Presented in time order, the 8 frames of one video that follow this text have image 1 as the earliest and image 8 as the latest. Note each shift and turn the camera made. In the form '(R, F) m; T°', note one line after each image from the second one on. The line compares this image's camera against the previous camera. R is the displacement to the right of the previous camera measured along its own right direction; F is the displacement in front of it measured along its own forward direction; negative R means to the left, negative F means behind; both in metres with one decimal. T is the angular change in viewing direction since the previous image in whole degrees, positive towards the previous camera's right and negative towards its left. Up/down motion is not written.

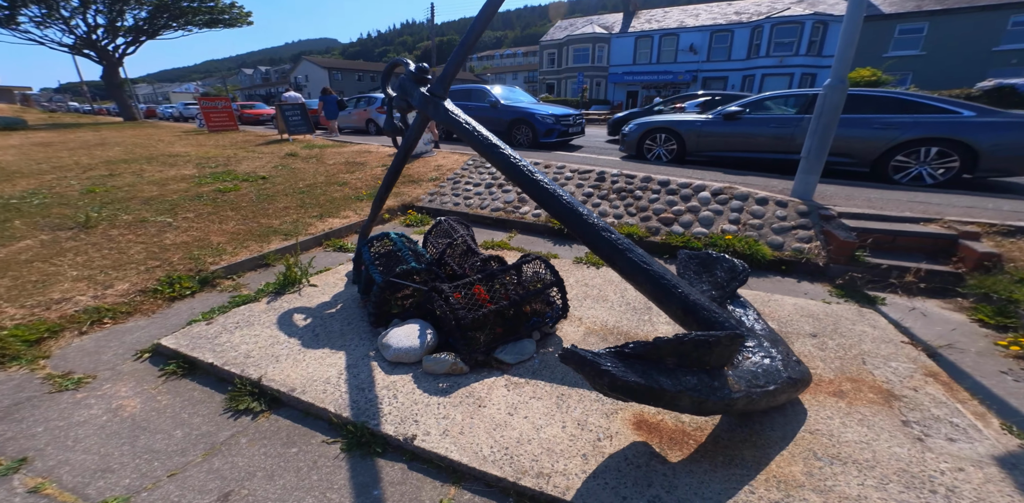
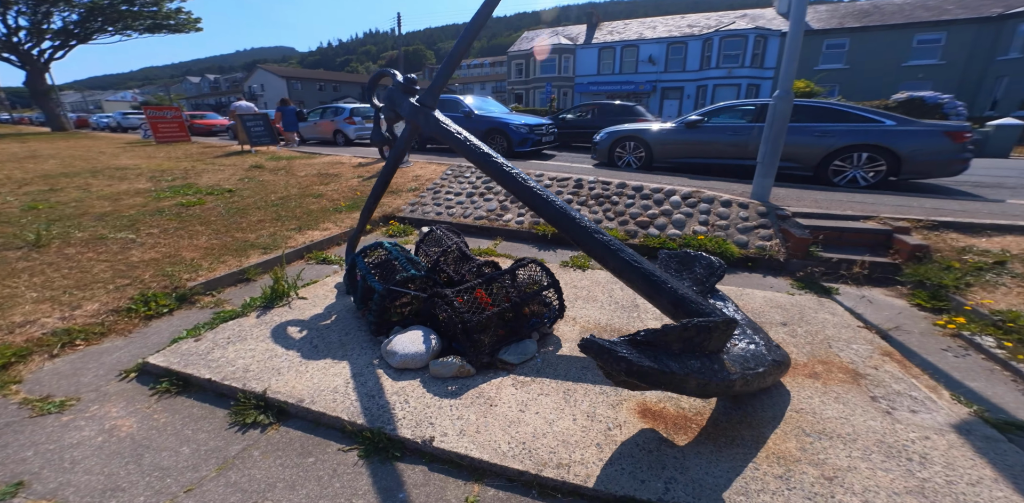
(-0.2, -0.1) m; +5°
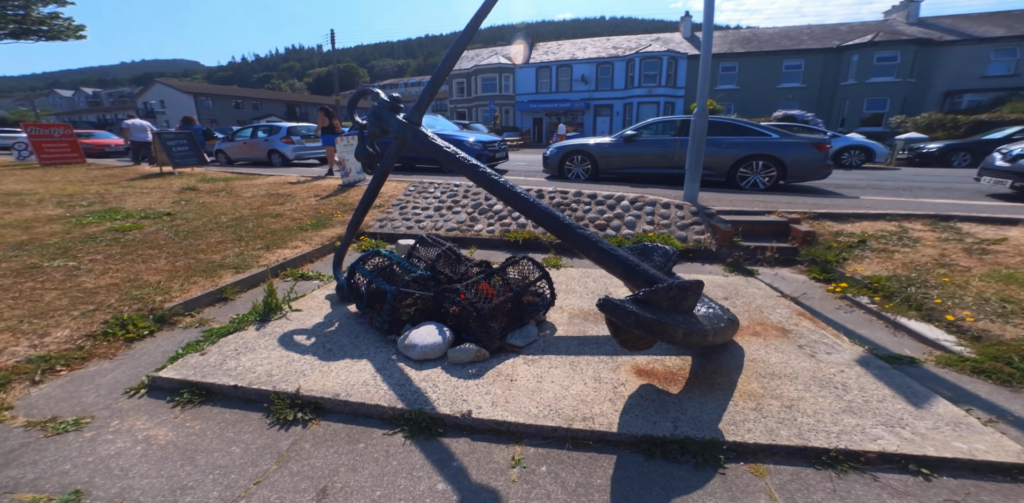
(-0.4, -0.3) m; +10°
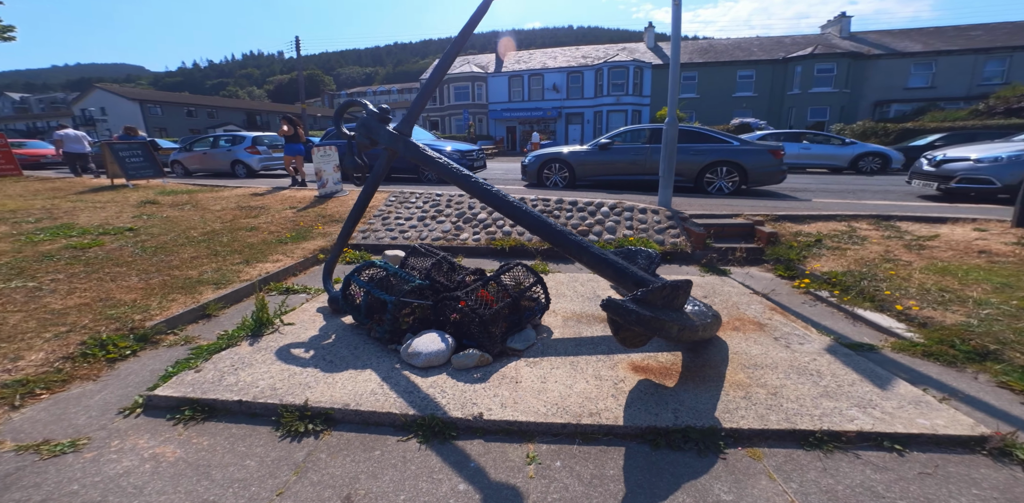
(-0.2, -0.1) m; +5°
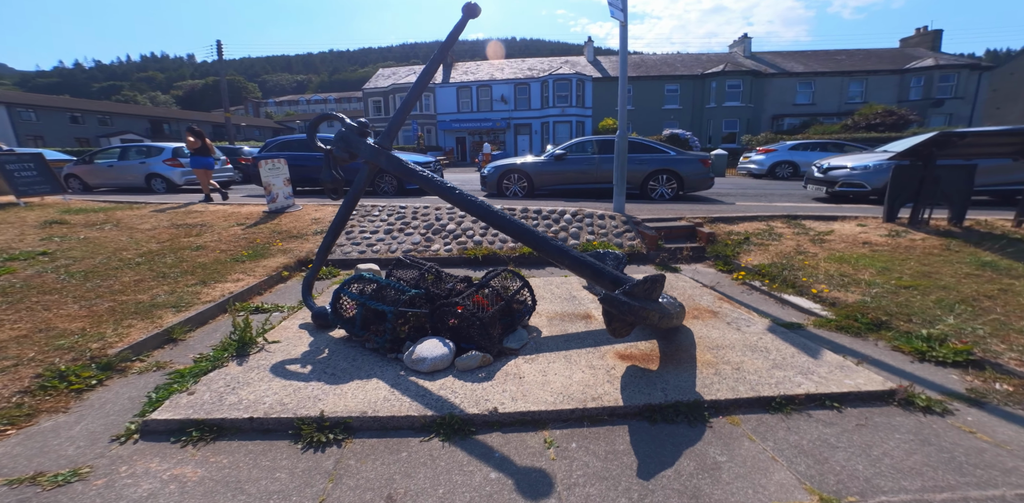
(-0.4, -0.2) m; +9°
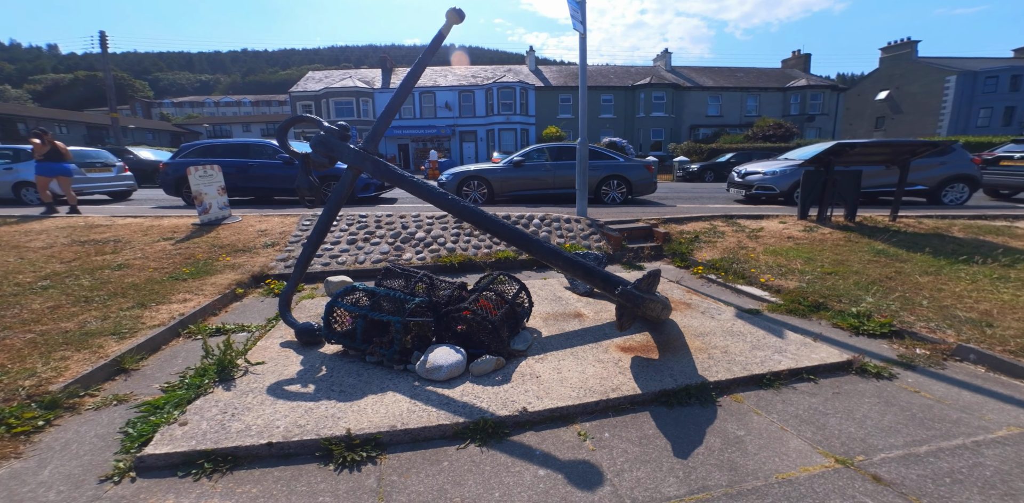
(-0.5, 0.0) m; +10°
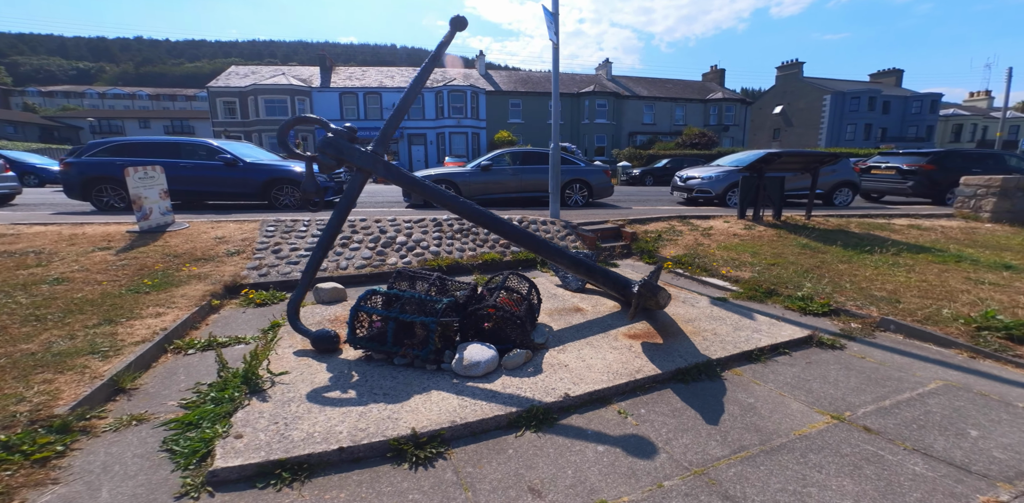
(-0.6, -0.1) m; +9°
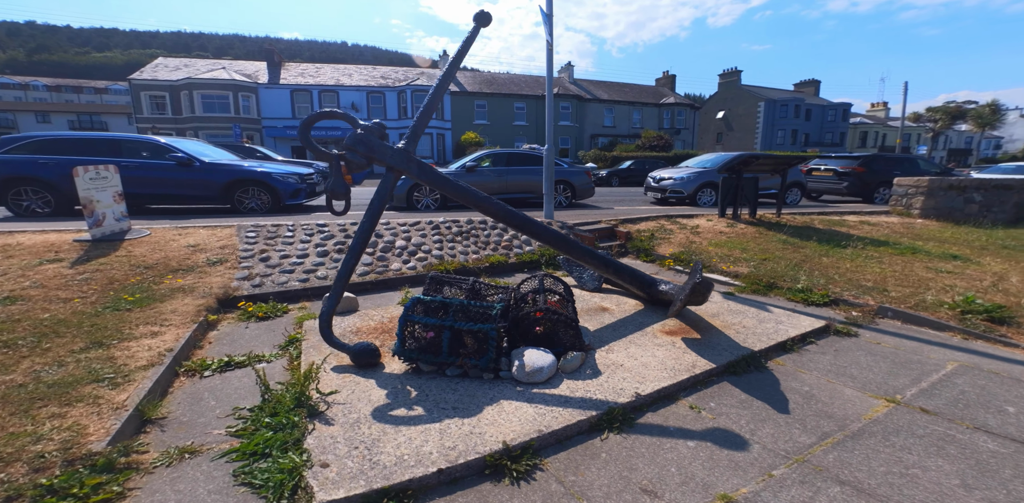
(-0.7, +0.1) m; +7°
